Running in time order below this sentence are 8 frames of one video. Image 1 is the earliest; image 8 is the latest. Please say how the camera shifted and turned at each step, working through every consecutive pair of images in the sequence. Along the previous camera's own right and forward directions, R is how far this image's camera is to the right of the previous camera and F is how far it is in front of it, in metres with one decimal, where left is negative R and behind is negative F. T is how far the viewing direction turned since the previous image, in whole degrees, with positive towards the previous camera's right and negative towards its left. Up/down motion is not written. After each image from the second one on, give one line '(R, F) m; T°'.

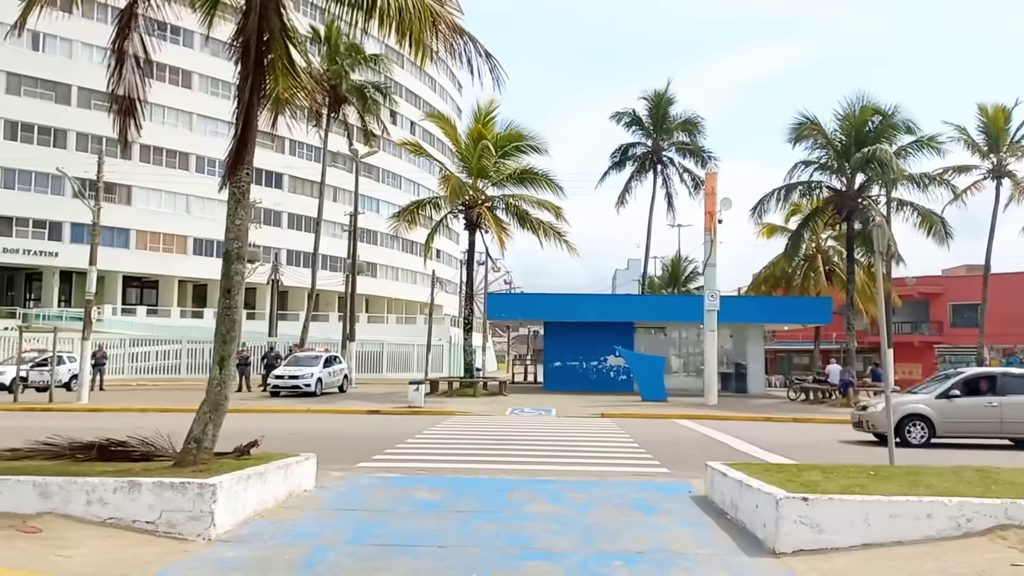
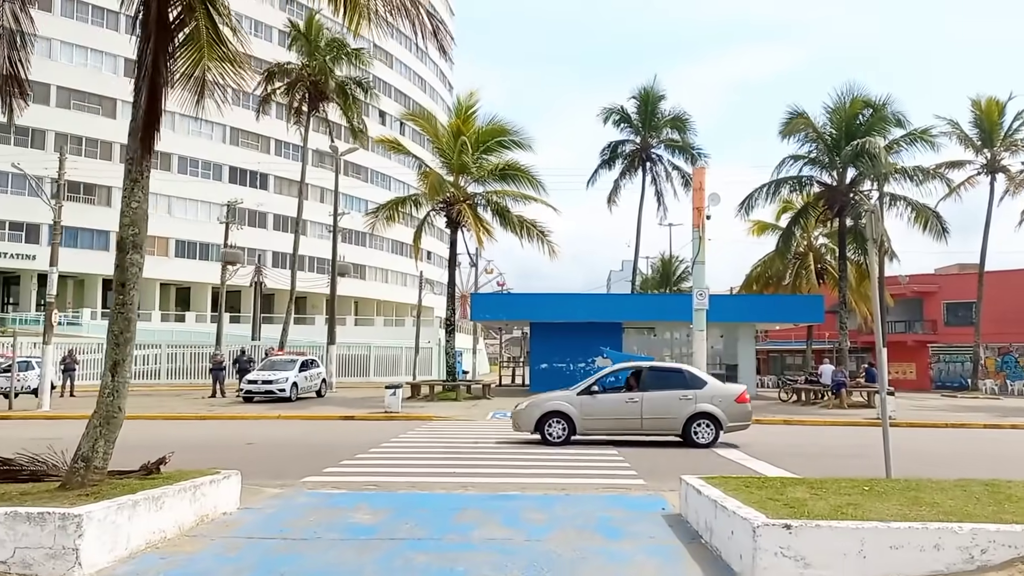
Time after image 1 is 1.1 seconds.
(+0.4, +0.9) m; 0°
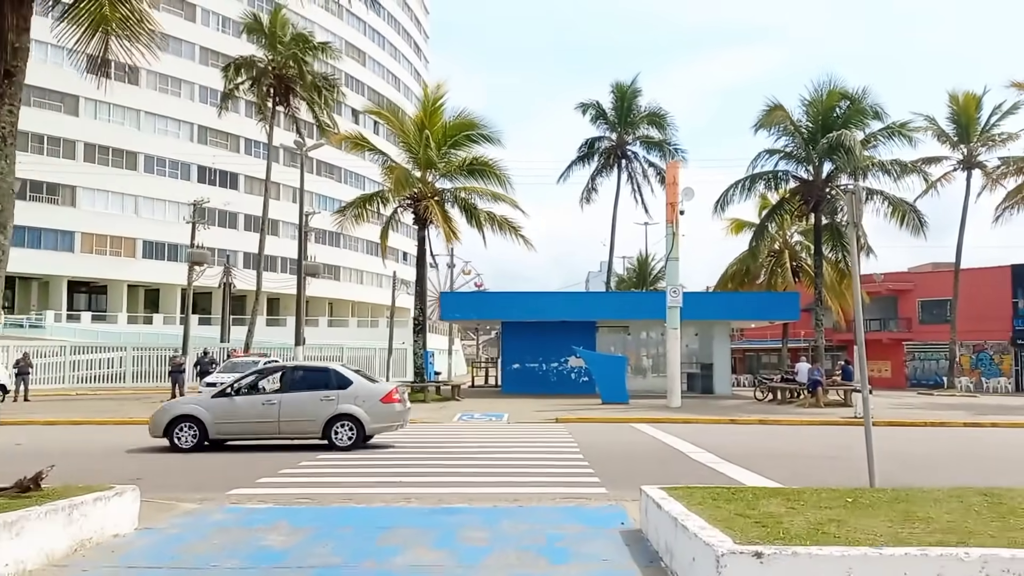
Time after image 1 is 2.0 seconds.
(+0.3, +0.9) m; +1°
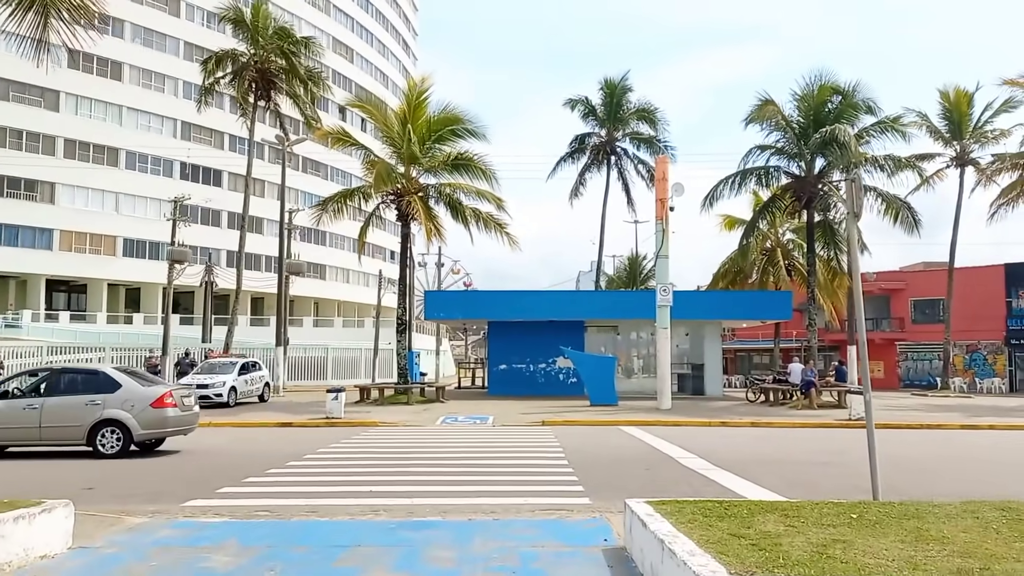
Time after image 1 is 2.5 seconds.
(+0.1, +0.6) m; +1°
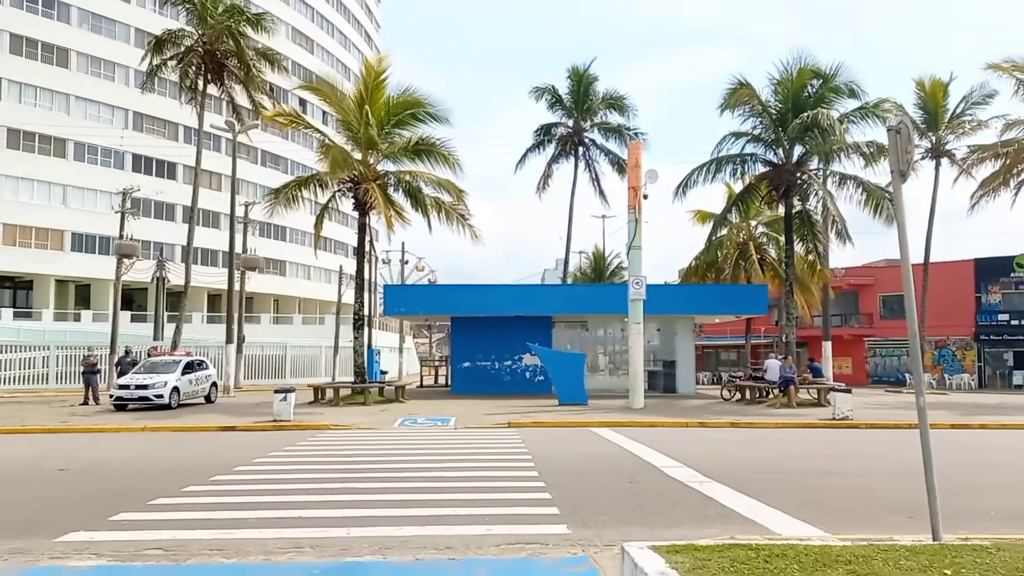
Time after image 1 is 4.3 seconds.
(+0.1, +1.4) m; +2°
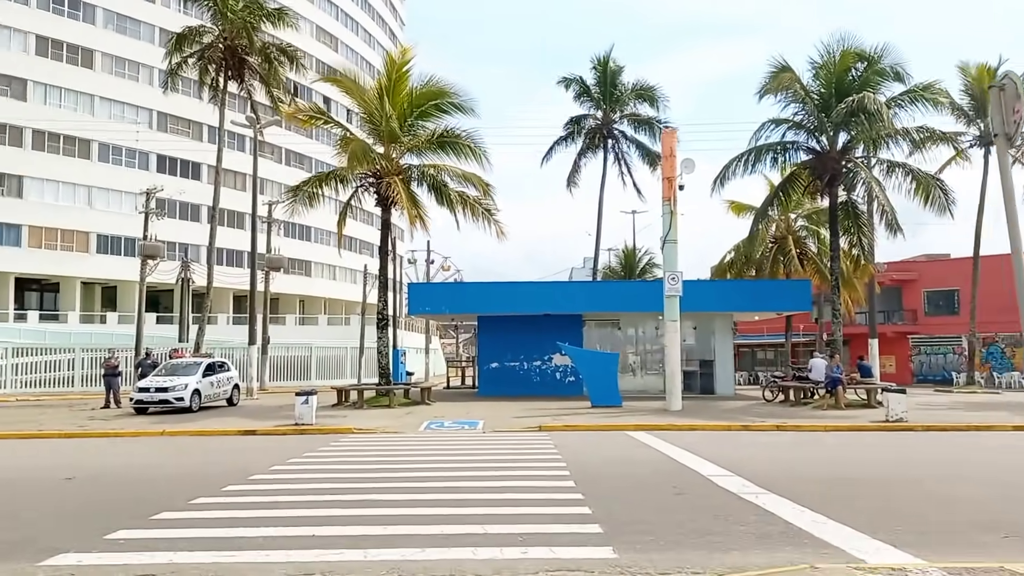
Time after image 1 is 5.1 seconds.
(-0.1, +0.9) m; -2°
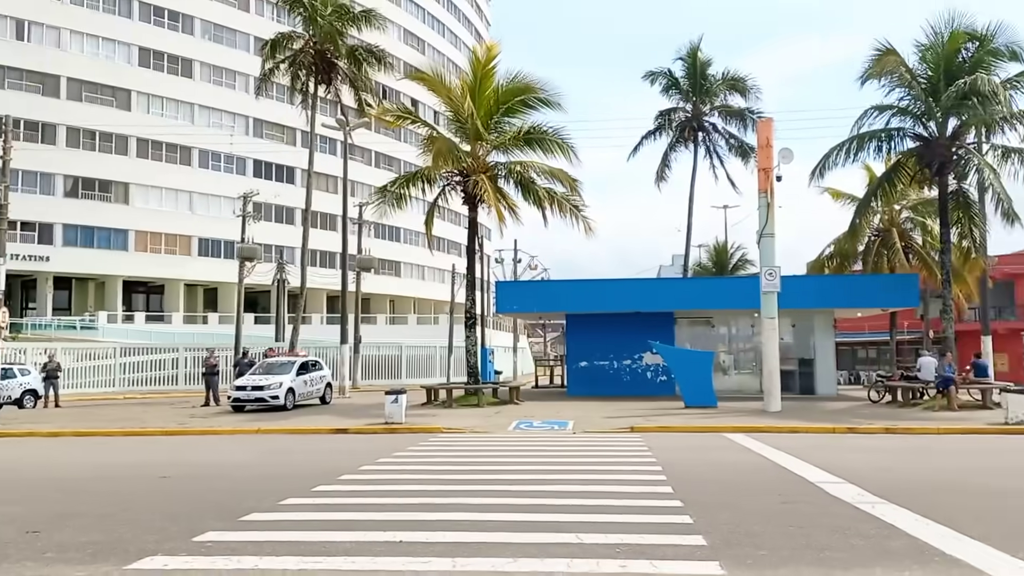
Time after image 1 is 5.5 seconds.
(0.0, +0.3) m; -6°
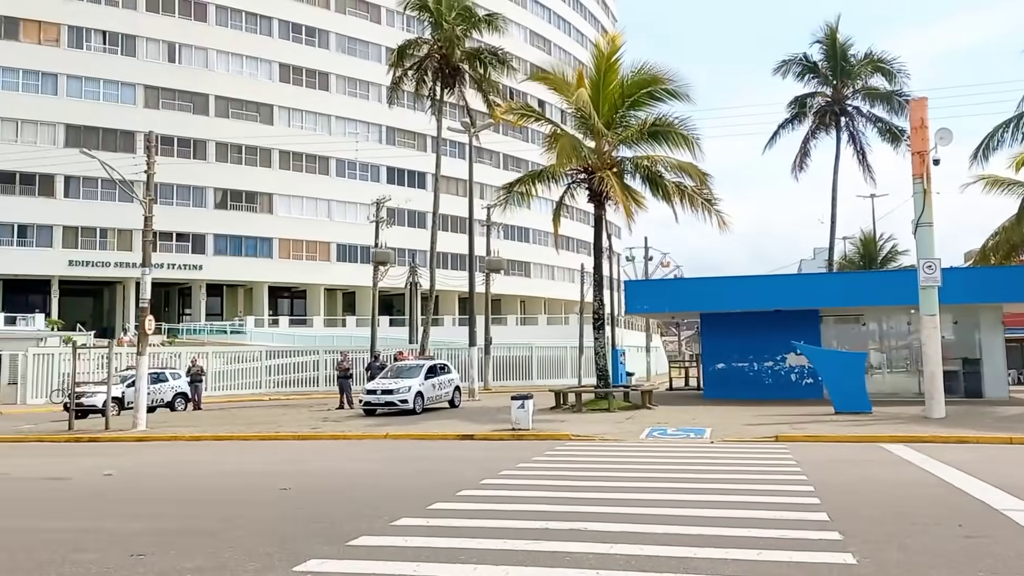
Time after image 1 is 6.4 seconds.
(+0.1, +0.7) m; -9°
